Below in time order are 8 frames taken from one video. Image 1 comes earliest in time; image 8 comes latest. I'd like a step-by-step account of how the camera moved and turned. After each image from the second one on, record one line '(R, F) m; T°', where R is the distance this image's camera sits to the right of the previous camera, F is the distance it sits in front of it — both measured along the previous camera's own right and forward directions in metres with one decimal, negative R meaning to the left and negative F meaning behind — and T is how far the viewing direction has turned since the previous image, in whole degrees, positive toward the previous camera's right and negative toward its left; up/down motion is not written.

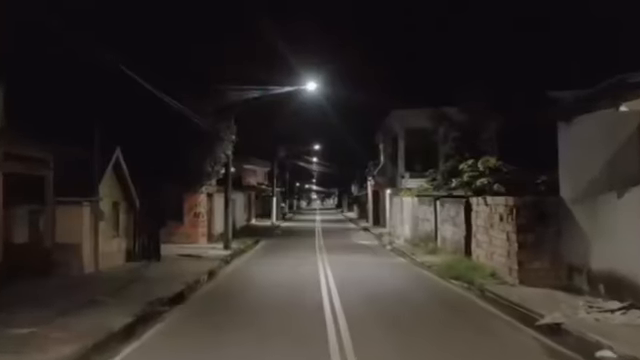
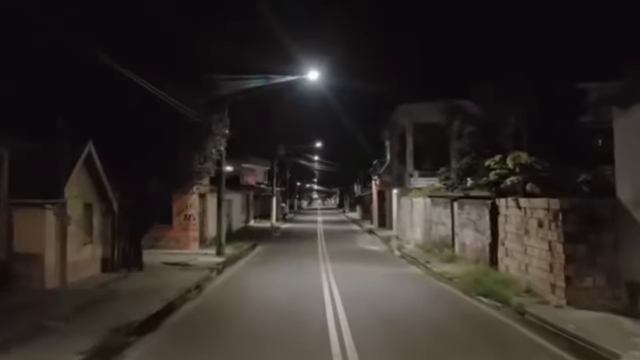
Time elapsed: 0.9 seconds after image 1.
(-0.1, +3.3) m; 0°
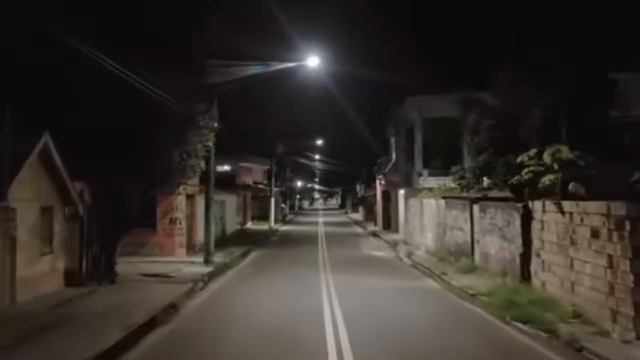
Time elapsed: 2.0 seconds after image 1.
(0.0, +3.4) m; 0°
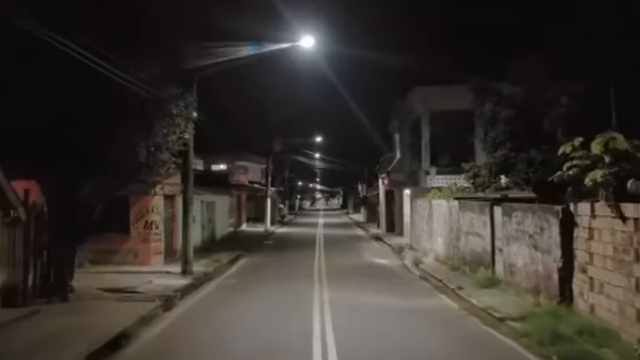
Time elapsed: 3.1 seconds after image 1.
(+0.2, +3.5) m; 0°
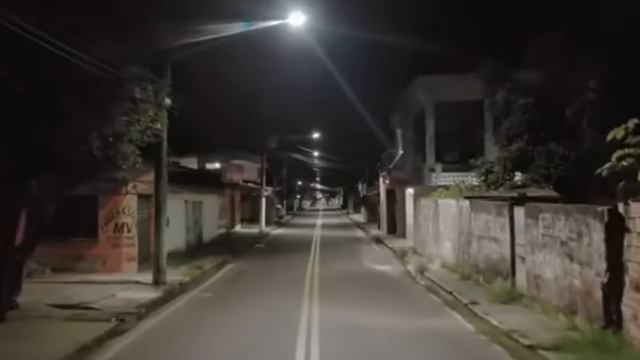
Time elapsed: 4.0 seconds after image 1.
(+0.3, +3.0) m; 0°
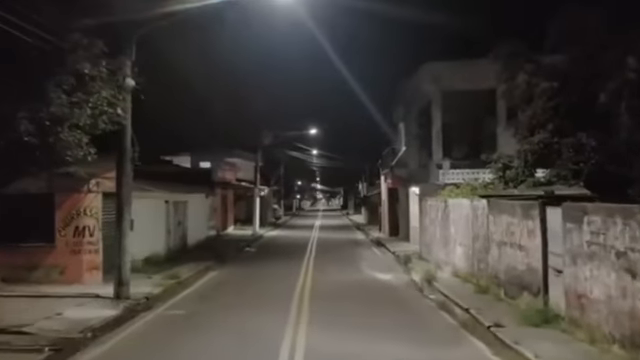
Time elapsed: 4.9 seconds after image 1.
(+0.2, +3.1) m; 0°
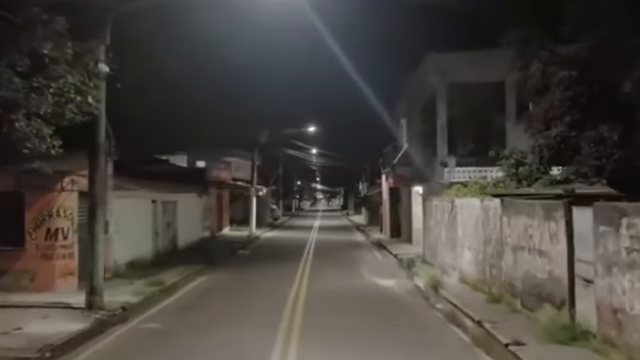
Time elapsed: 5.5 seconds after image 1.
(+0.1, +1.8) m; 0°
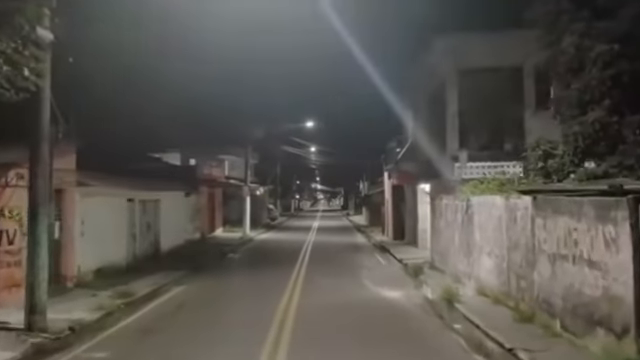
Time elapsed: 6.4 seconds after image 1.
(+0.1, +2.9) m; 0°
